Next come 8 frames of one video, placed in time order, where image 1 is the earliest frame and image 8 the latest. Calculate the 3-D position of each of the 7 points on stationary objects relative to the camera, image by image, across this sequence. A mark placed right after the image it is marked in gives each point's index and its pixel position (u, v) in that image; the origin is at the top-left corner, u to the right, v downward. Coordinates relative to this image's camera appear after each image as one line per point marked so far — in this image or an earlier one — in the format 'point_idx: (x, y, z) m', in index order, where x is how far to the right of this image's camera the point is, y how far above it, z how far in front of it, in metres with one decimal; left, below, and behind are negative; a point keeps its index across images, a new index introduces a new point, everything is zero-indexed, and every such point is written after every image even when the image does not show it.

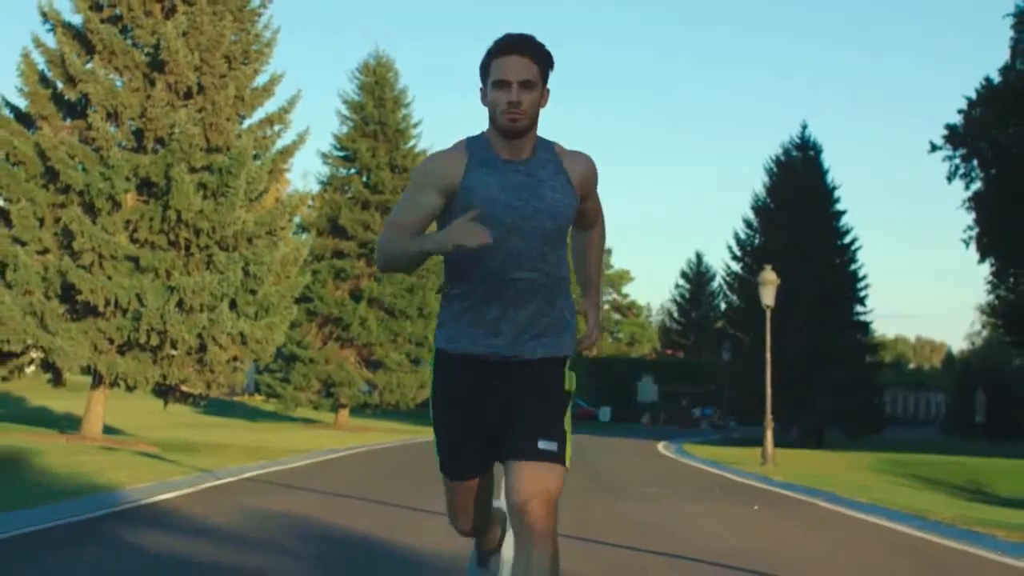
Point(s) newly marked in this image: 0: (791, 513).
0: (+3.4, -2.7, +16.4) m
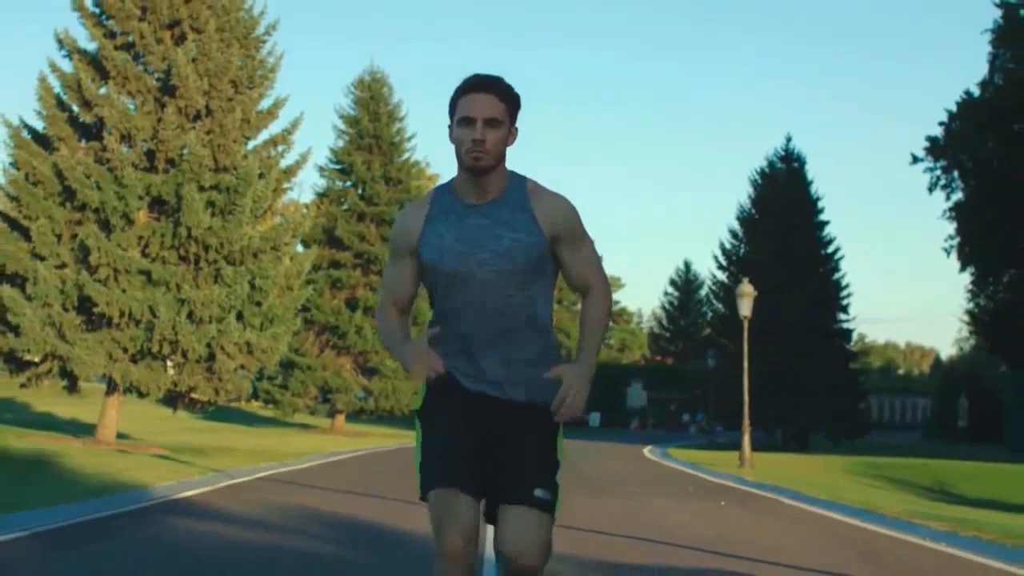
0: (+3.3, -2.9, +18.0) m
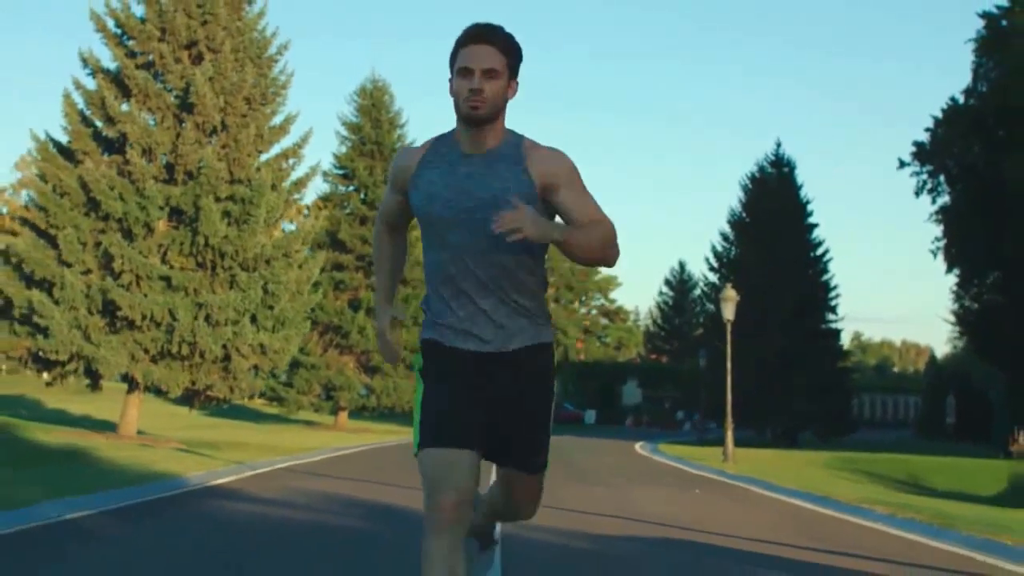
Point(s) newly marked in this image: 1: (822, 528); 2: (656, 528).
0: (+3.2, -3.1, +19.9) m
1: (+3.5, -2.6, +15.0) m
2: (+1.6, -2.6, +14.4) m
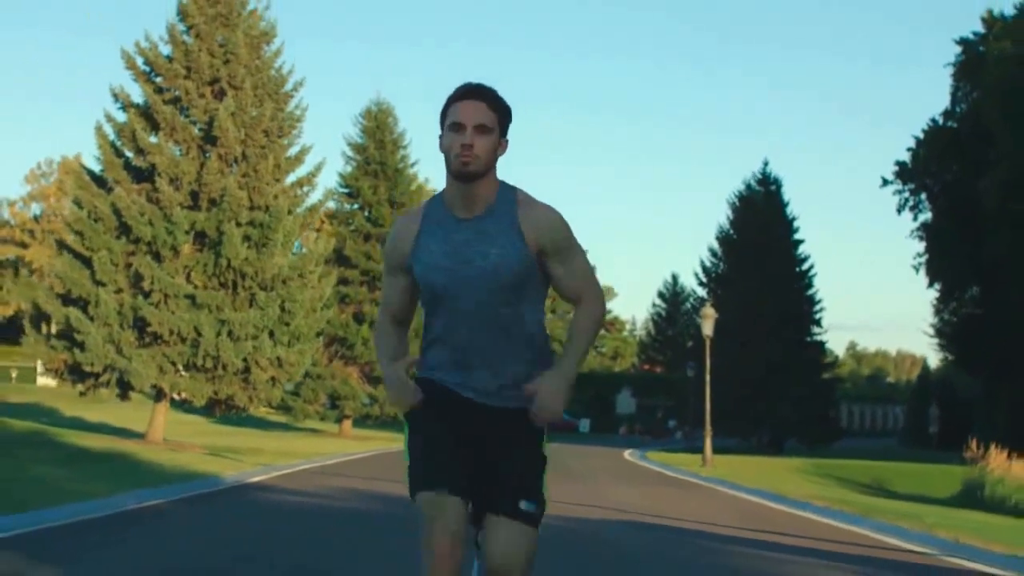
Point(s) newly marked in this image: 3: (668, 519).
0: (+3.2, -3.5, +22.7) m
1: (+3.4, -3.0, +17.8) m
2: (+1.5, -2.9, +17.2) m
3: (+2.0, -2.9, +17.4) m
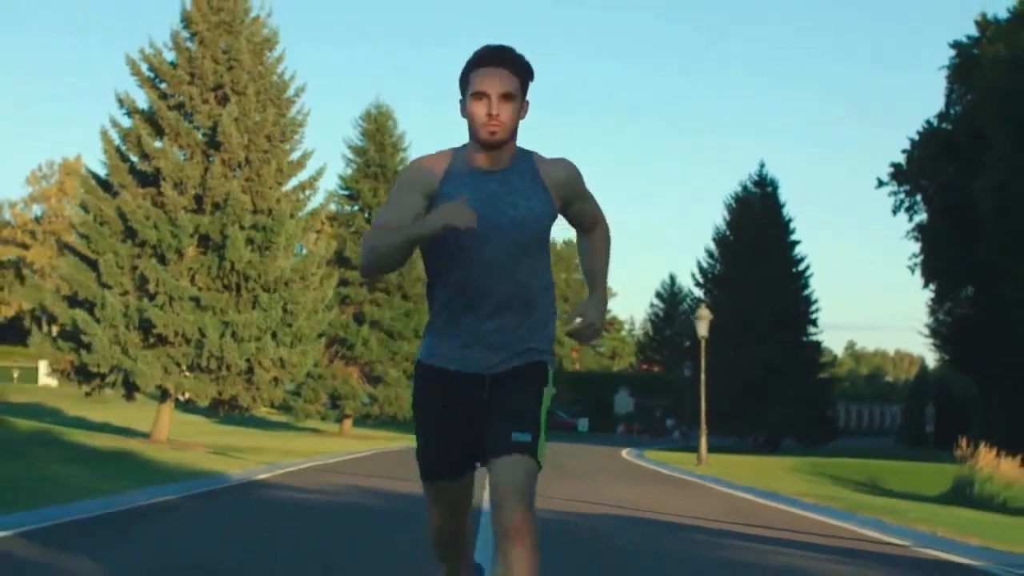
0: (+3.1, -3.5, +23.3) m
1: (+3.4, -3.1, +18.4) m
2: (+1.5, -3.0, +17.8) m
3: (+2.0, -3.0, +18.0) m
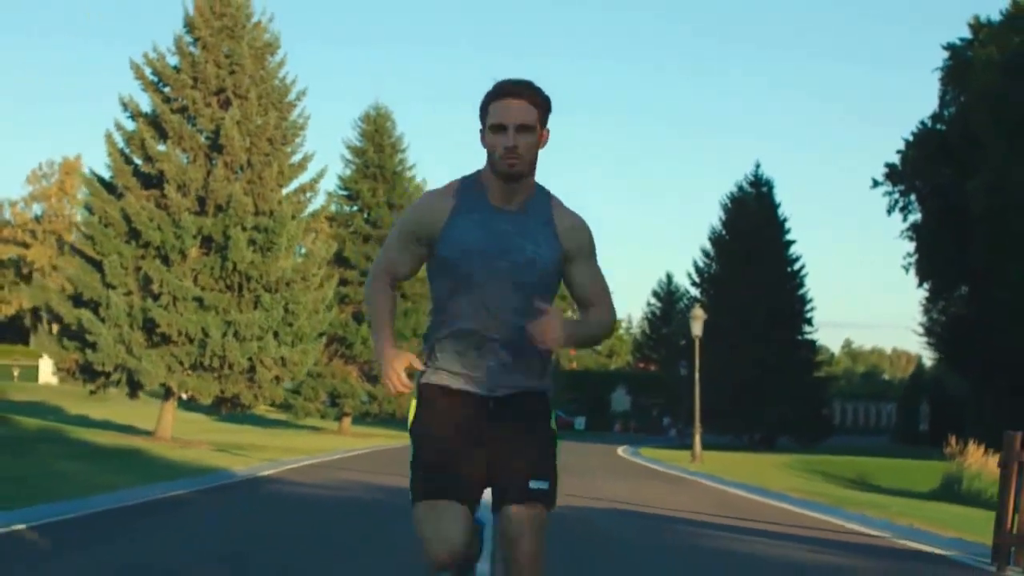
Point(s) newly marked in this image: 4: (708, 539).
0: (+3.1, -3.5, +24.0) m
1: (+3.4, -3.1, +19.1) m
2: (+1.5, -3.0, +18.5) m
3: (+1.9, -3.0, +18.7) m
4: (+2.2, -2.7, +14.9) m
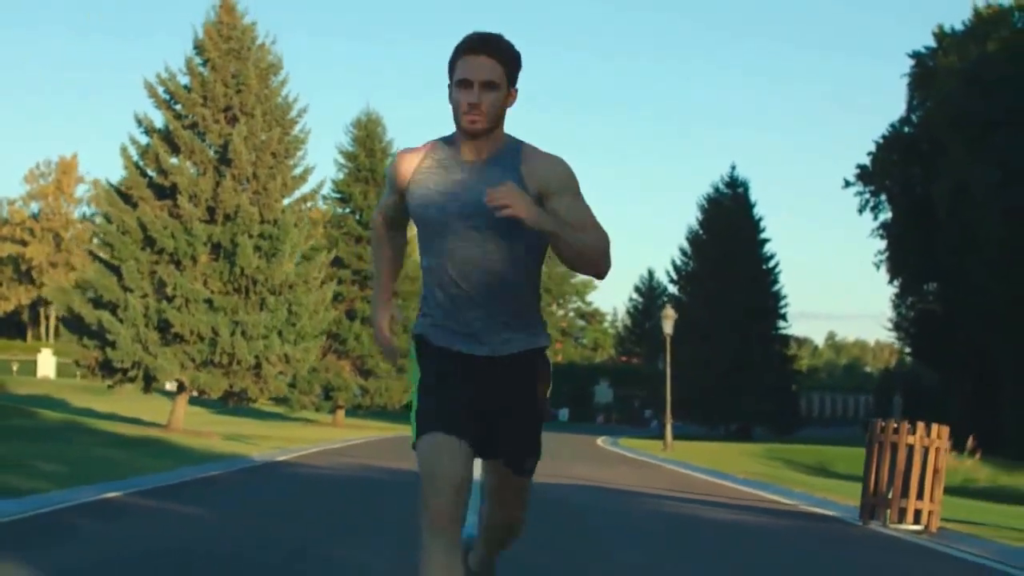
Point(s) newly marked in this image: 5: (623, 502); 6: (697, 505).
0: (+2.8, -3.7, +27.0) m
1: (+3.1, -3.2, +22.1) m
2: (+1.2, -3.2, +21.5) m
3: (+1.7, -3.2, +21.7) m
4: (+2.0, -2.9, +18.0) m
5: (+1.4, -3.0, +18.6) m
6: (+2.4, -2.9, +18.1) m
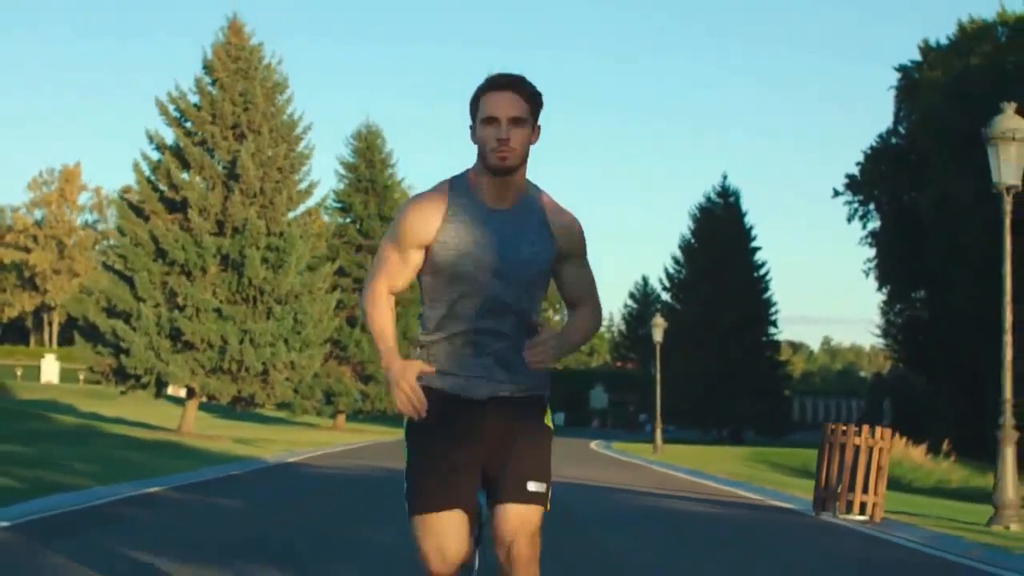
0: (+2.7, -3.9, +28.7) m
1: (+3.1, -3.5, +23.8) m
2: (+1.2, -3.4, +23.2) m
3: (+1.6, -3.4, +23.4) m
4: (+1.9, -3.1, +19.7) m
5: (+1.4, -3.2, +20.3) m
6: (+2.3, -3.1, +19.8) m
